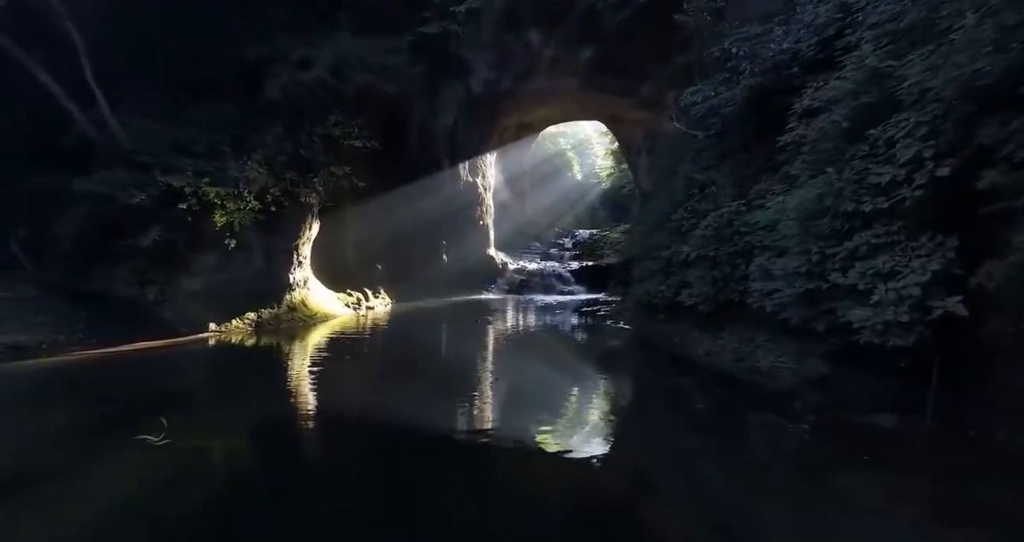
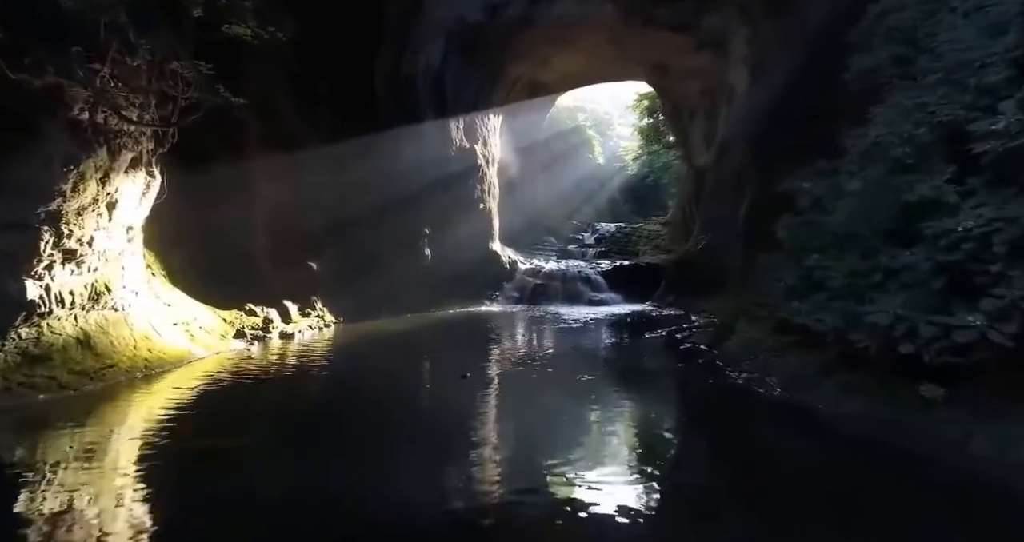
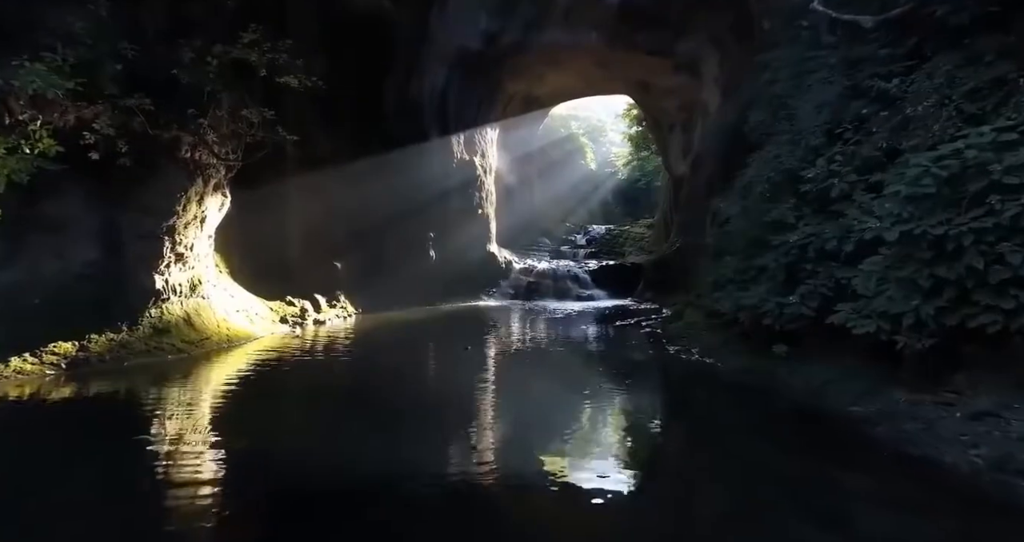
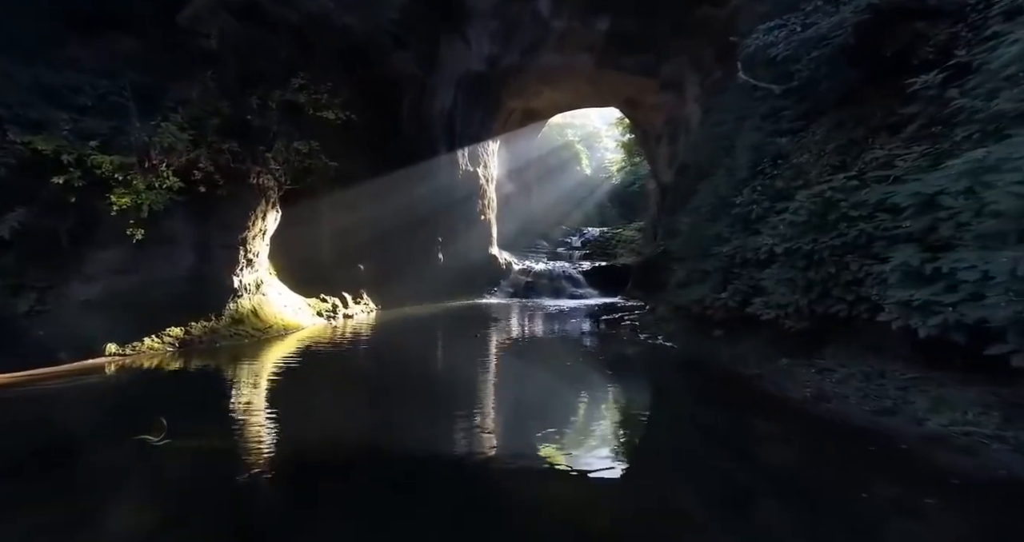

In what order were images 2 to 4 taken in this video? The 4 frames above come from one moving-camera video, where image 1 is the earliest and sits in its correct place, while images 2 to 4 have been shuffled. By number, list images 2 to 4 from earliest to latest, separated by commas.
4, 3, 2
